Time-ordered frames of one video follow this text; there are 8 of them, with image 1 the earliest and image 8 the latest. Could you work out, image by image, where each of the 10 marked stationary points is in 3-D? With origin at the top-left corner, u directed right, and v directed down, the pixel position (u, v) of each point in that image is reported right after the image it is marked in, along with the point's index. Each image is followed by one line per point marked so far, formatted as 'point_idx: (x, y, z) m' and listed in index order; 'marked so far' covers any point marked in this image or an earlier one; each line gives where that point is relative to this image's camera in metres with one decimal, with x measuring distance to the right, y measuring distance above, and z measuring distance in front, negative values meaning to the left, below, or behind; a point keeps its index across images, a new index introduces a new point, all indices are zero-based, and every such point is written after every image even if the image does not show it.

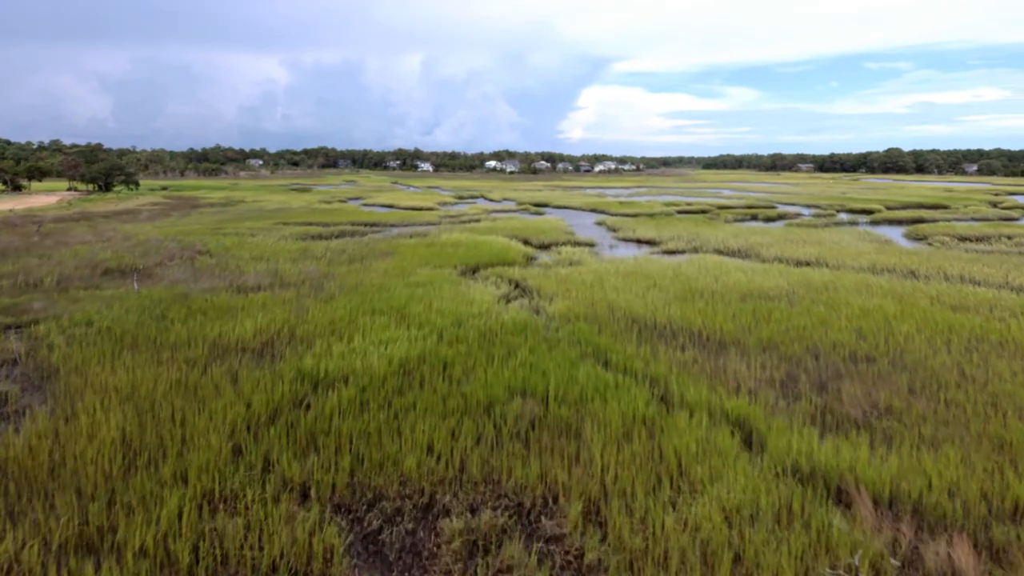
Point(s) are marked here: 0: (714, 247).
0: (+4.6, +1.0, +15.3) m
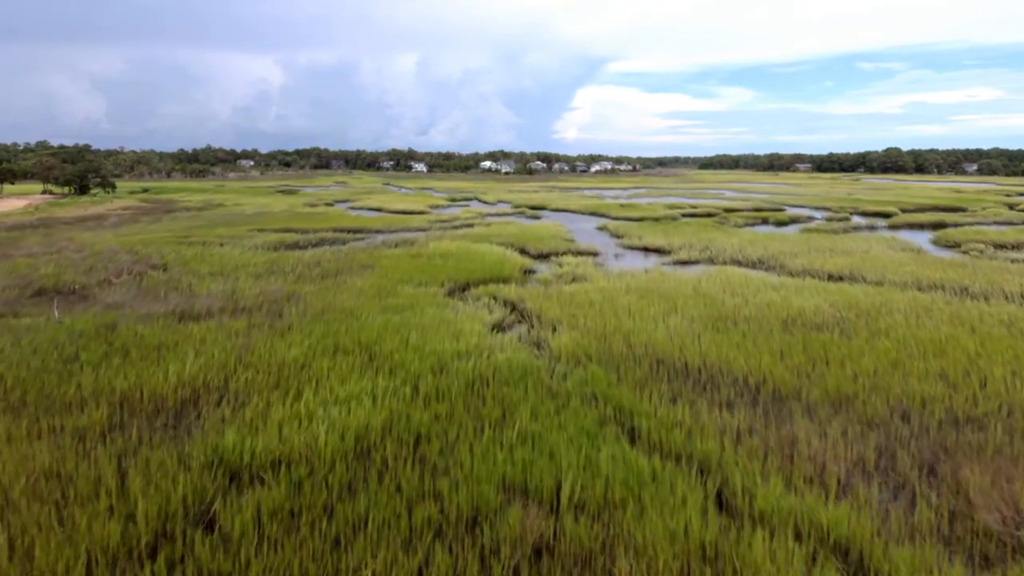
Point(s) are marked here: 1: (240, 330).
0: (+4.6, +0.7, +13.8) m
1: (-3.0, -0.5, +7.4) m
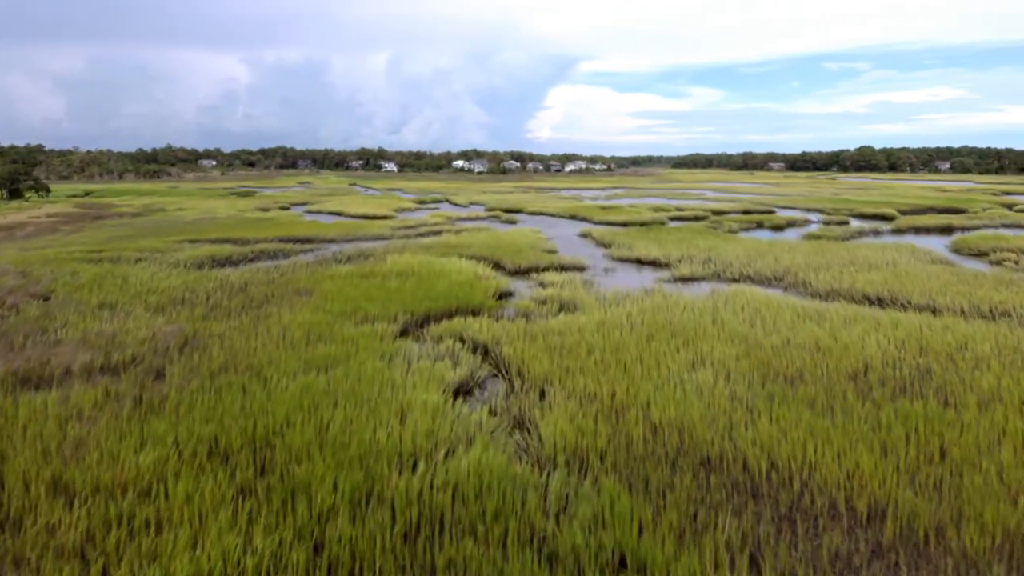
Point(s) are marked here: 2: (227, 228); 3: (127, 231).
0: (+4.1, +0.3, +11.8) m
1: (-3.2, -0.9, +5.1) m
2: (-7.9, +1.6, +18.4) m
3: (-10.3, +1.5, +17.9) m
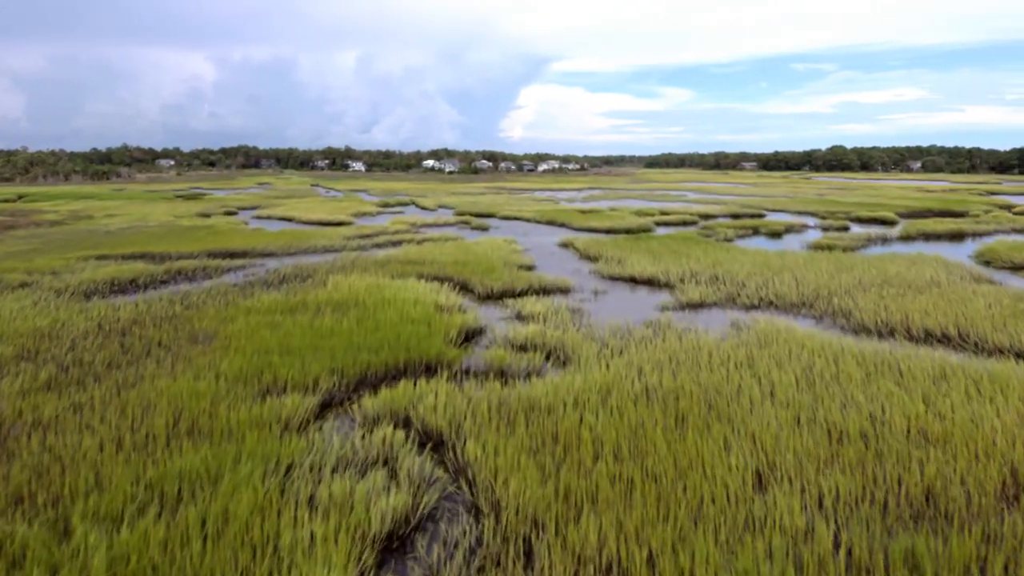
0: (+3.6, -0.1, +9.8) m
1: (-3.4, -1.4, +2.8) m
2: (-8.6, +1.1, +15.9) m
3: (-11.0, +1.0, +15.3) m
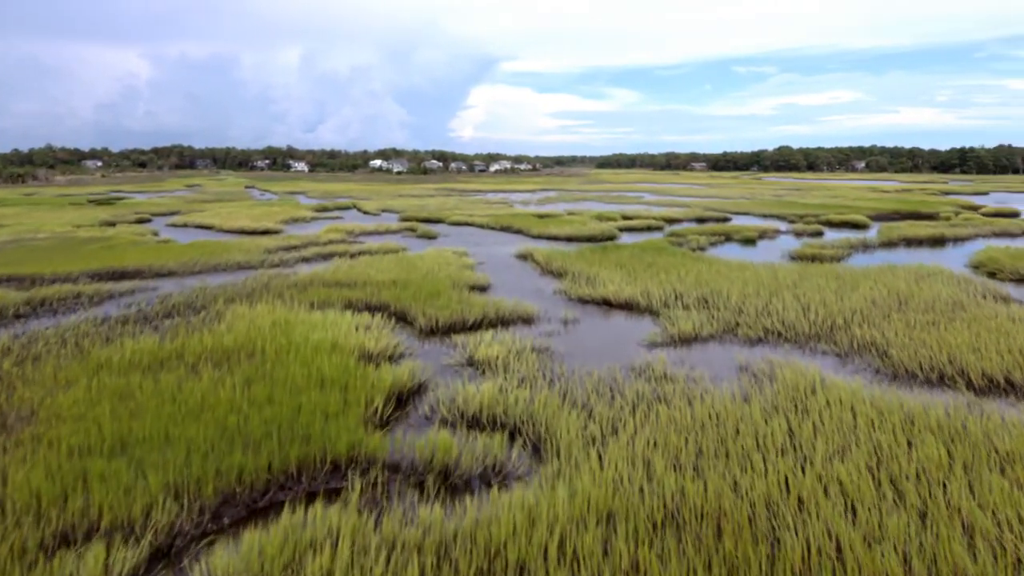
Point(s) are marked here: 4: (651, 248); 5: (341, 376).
0: (+3.0, -0.4, +8.1) m
1: (-3.4, -1.8, +0.6) m
2: (-9.6, +0.6, +13.3) m
3: (-12.0, +0.5, +12.5) m
4: (+3.0, +0.9, +14.4) m
5: (-1.4, -0.8, +5.7) m
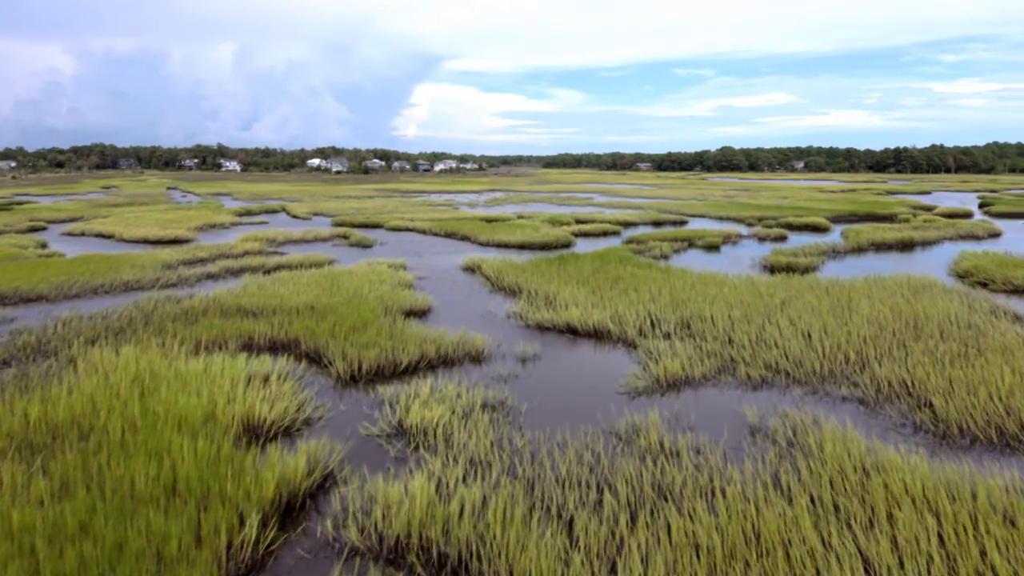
0: (+2.5, -0.7, +6.6) m
1: (-3.3, -2.2, -1.3) m
2: (-10.5, +0.2, +10.9) m
3: (-12.8, 0.0, +9.9) m
4: (+1.9, +0.6, +12.9) m
5: (-1.7, -1.1, +3.9) m
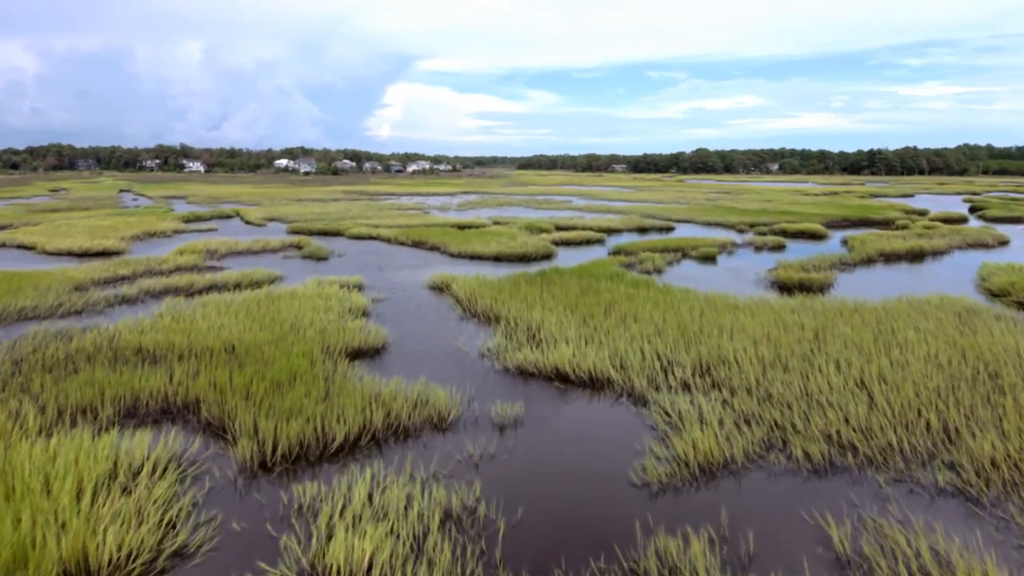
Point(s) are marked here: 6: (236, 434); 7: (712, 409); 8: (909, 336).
0: (+2.3, -1.0, +5.1) m
1: (-3.2, -2.5, -3.1) m
2: (-10.9, -0.2, +8.8) m
3: (-13.1, -0.4, +7.7) m
4: (+1.5, +0.2, +11.3) m
5: (-1.8, -1.5, +2.2) m
6: (-1.9, -1.0, +4.8) m
7: (+1.6, -1.0, +5.2) m
8: (+4.2, -0.5, +7.2) m
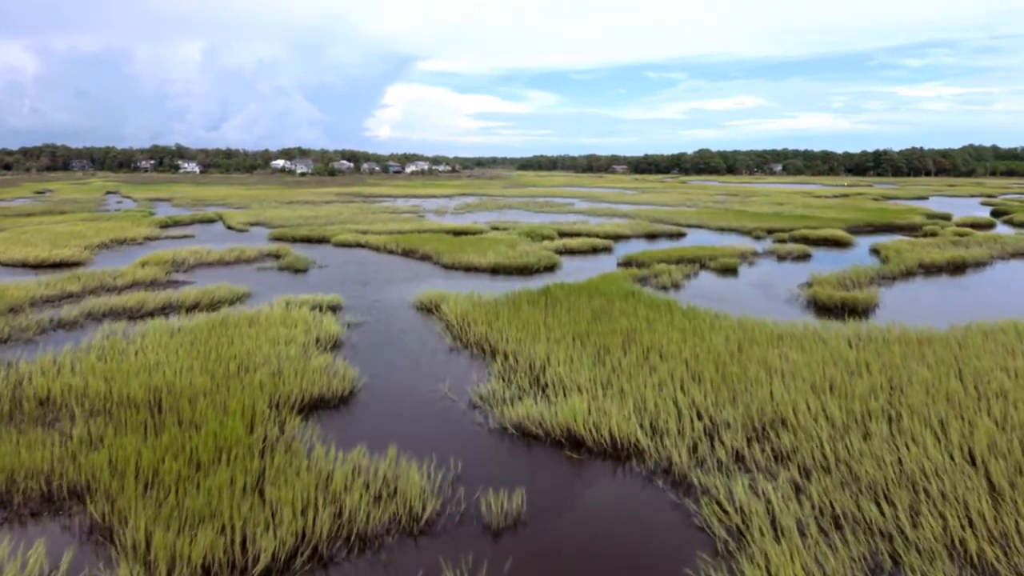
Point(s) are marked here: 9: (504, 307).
0: (+2.3, -1.3, +3.7) m
1: (-3.2, -2.8, -4.5) m
2: (-10.9, -0.5, +7.4) m
3: (-13.1, -0.7, +6.3) m
4: (+1.5, 0.0, +9.9) m
5: (-1.8, -1.8, +0.8) m
6: (-1.9, -1.3, +3.4) m
7: (+1.5, -1.2, +3.9) m
8: (+4.2, -0.8, +5.8) m
9: (-0.1, -0.3, +8.8) m
